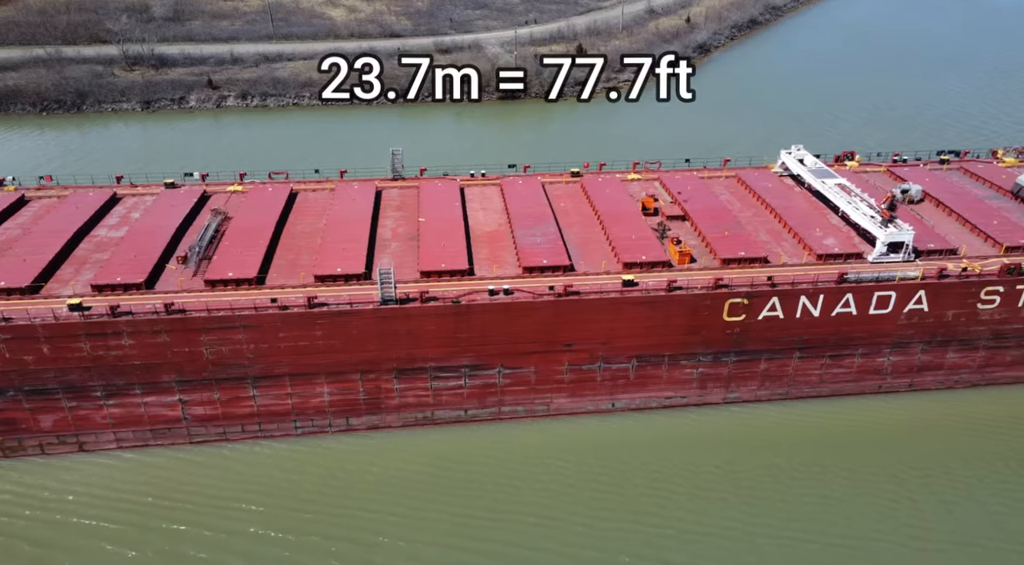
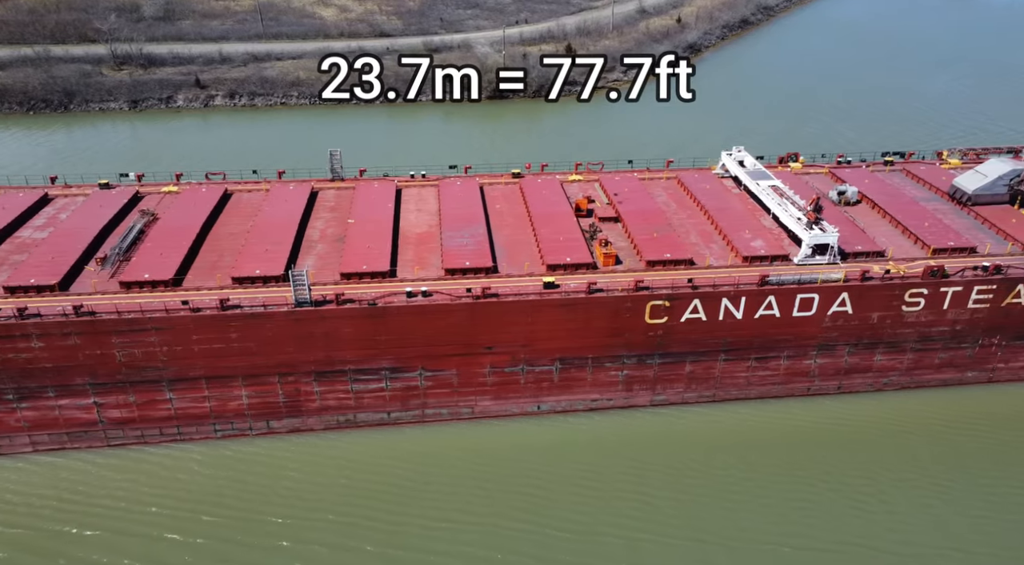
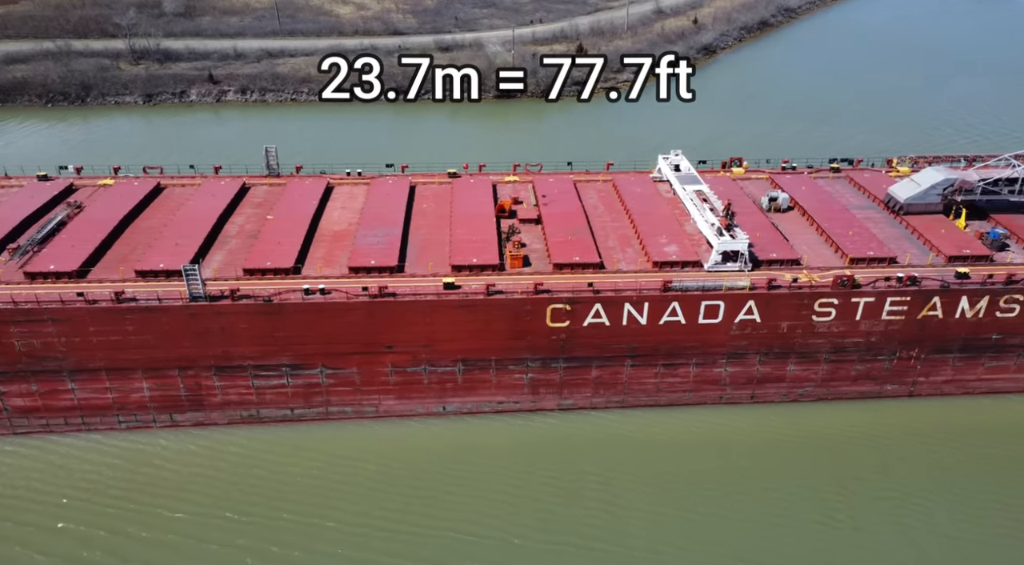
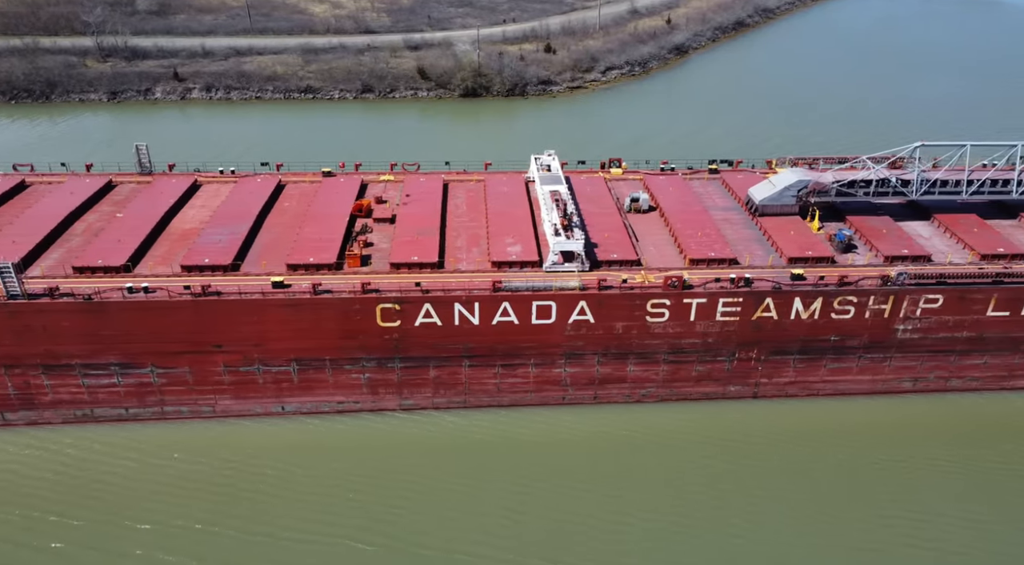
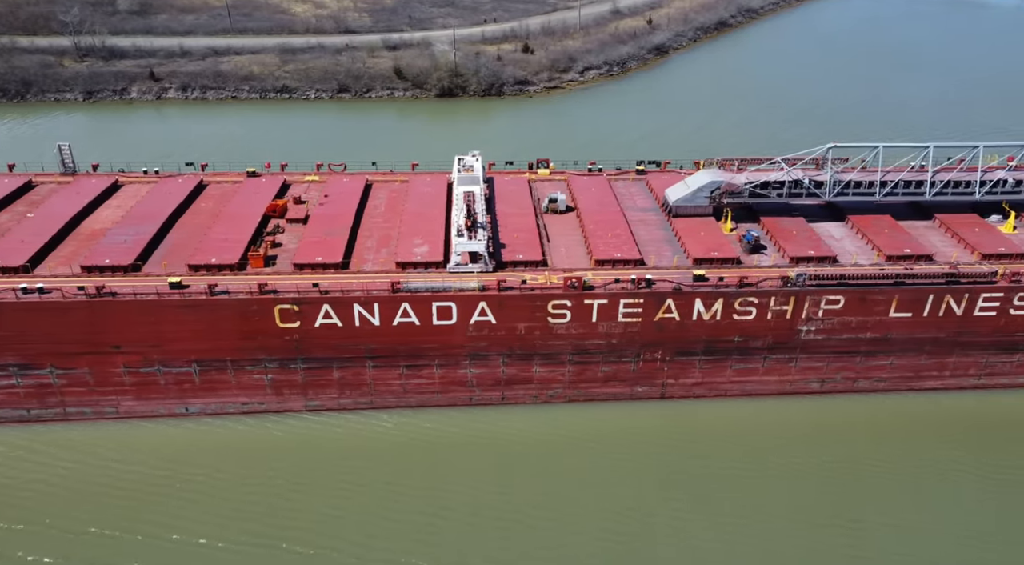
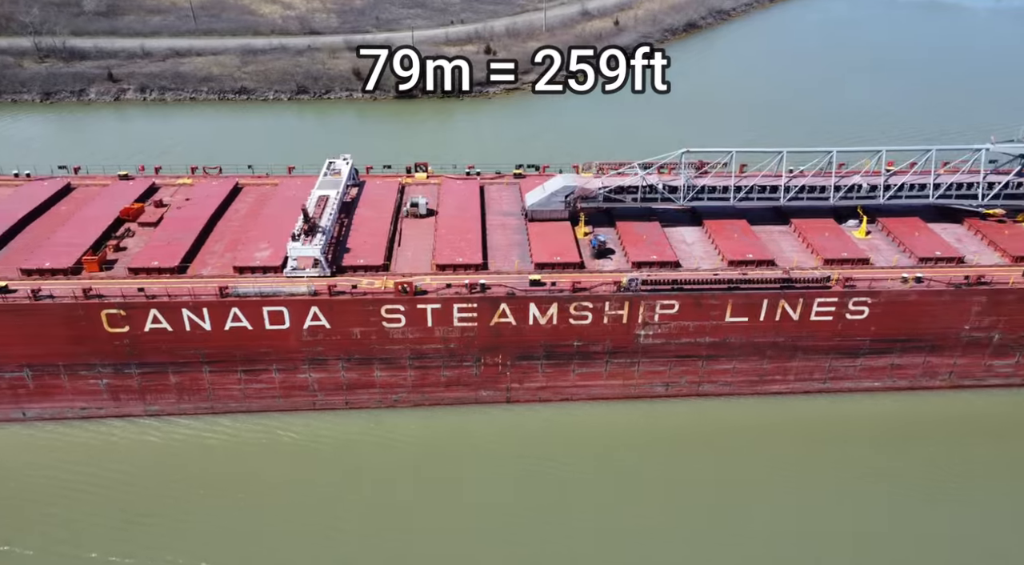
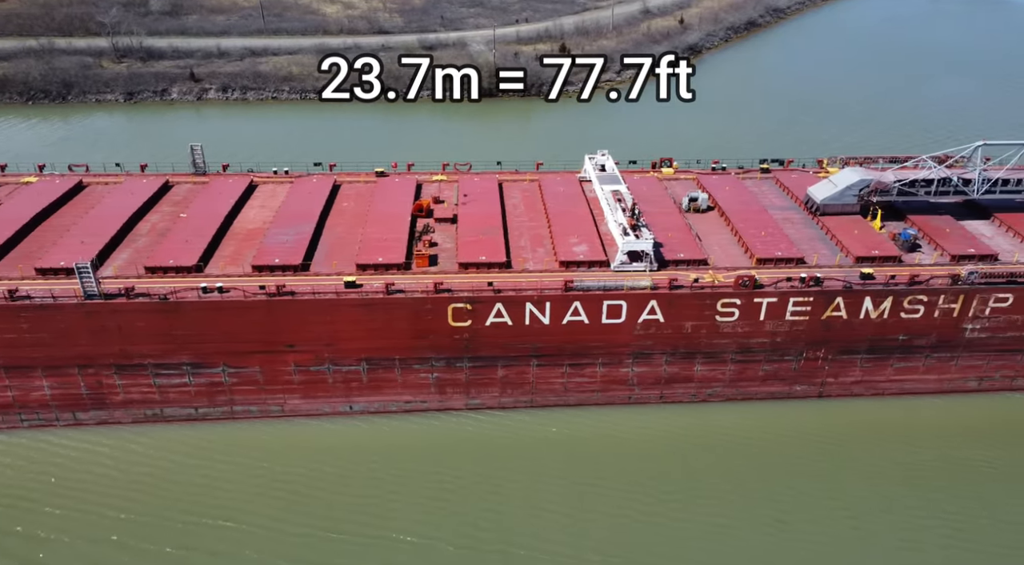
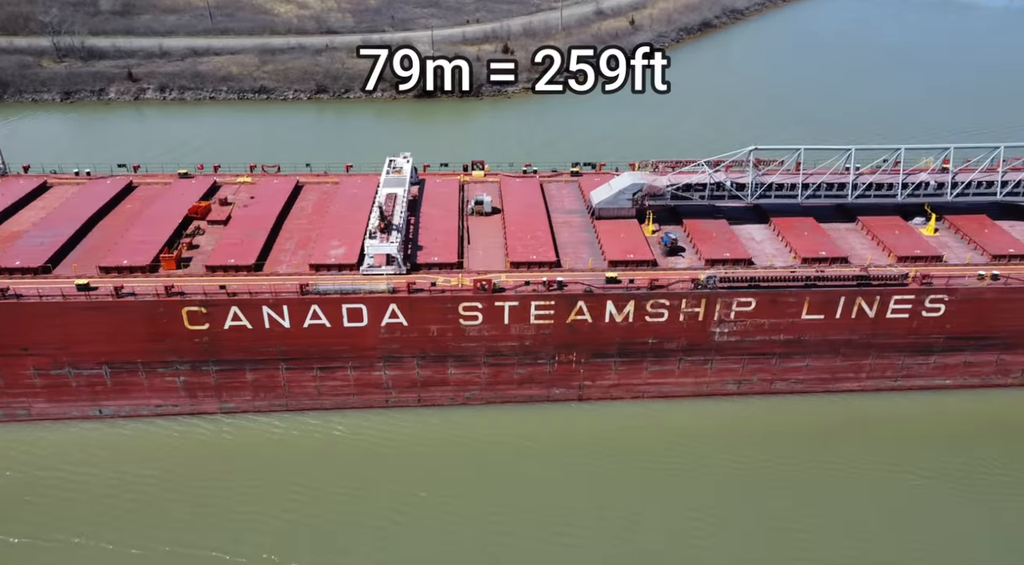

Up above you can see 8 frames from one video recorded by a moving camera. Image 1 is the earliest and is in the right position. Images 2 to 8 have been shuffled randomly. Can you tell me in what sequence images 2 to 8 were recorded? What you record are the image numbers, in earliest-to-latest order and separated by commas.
2, 3, 7, 4, 5, 8, 6
